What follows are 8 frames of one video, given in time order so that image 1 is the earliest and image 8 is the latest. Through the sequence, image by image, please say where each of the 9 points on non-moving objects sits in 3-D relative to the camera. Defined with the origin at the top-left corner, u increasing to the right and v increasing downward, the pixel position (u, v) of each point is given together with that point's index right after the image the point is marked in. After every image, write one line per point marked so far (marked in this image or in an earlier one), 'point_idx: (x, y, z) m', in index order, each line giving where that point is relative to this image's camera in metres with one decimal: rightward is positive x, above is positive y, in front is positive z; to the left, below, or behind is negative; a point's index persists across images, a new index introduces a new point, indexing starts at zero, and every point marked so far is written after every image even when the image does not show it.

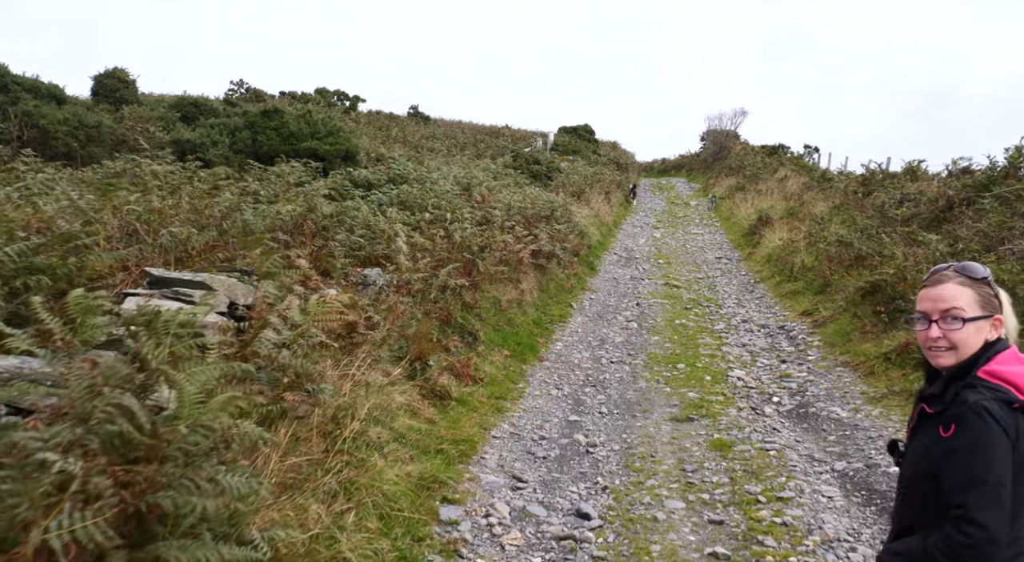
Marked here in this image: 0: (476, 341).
0: (-0.5, -0.8, +9.8) m
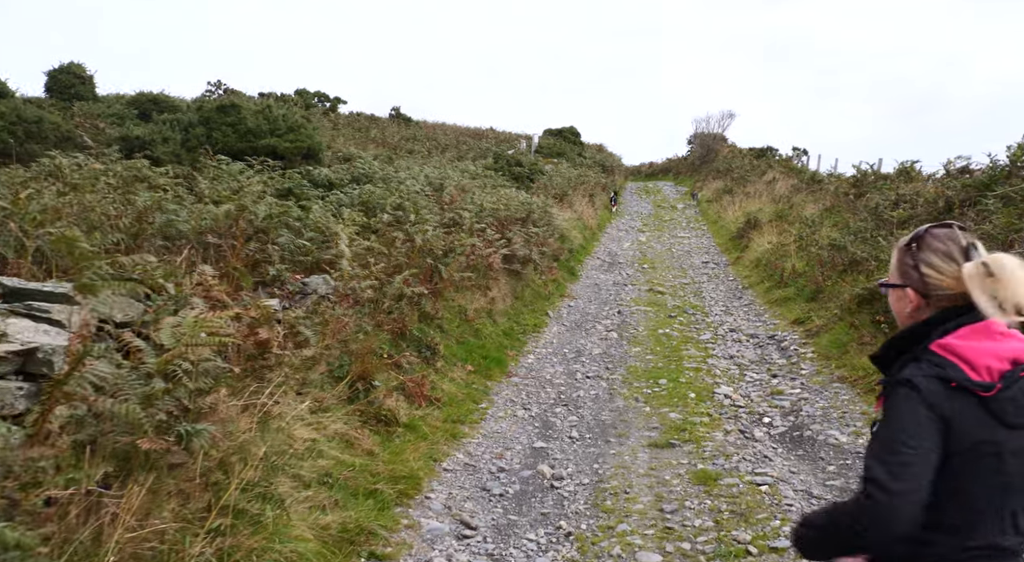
0: (-0.9, -0.9, +8.8) m
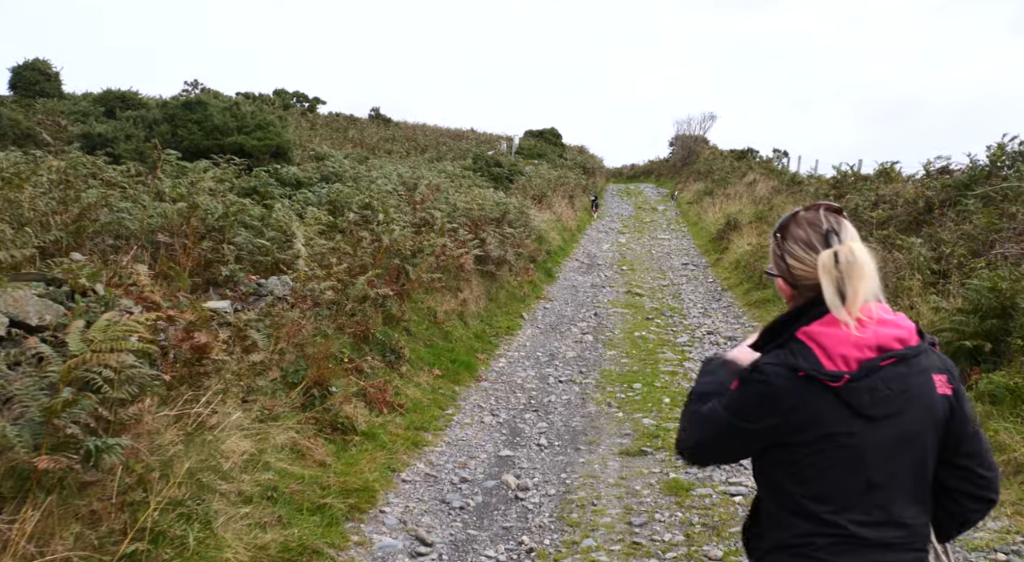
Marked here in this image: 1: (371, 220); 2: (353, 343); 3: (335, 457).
0: (-1.3, -0.9, +8.5) m
1: (-2.0, +0.9, +10.8) m
2: (-1.8, -0.7, +8.1) m
3: (-1.4, -1.4, +6.0) m
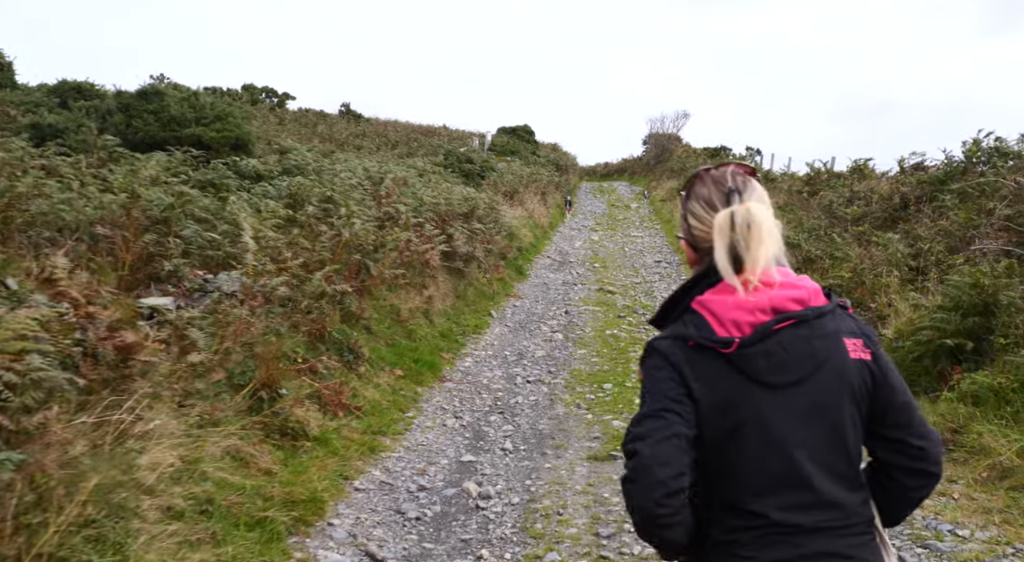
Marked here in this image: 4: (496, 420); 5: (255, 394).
0: (-1.7, -0.9, +8.0) m
1: (-2.5, +0.9, +10.3) m
2: (-2.1, -0.6, +7.7) m
3: (-1.7, -1.4, +5.6) m
4: (-0.2, -1.5, +7.9) m
5: (-2.2, -1.0, +6.2) m
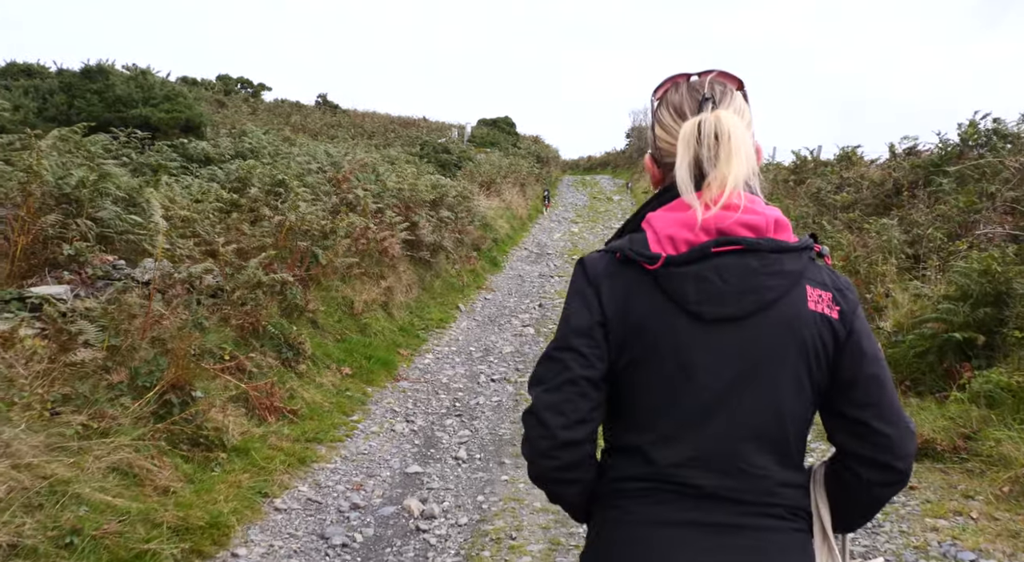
0: (-2.1, -0.7, +7.2) m
1: (-3.0, +1.1, +9.4) m
2: (-2.5, -0.5, +6.8) m
3: (-2.1, -1.3, +4.7) m
4: (-0.6, -1.4, +7.0) m
5: (-2.5, -0.8, +5.3) m
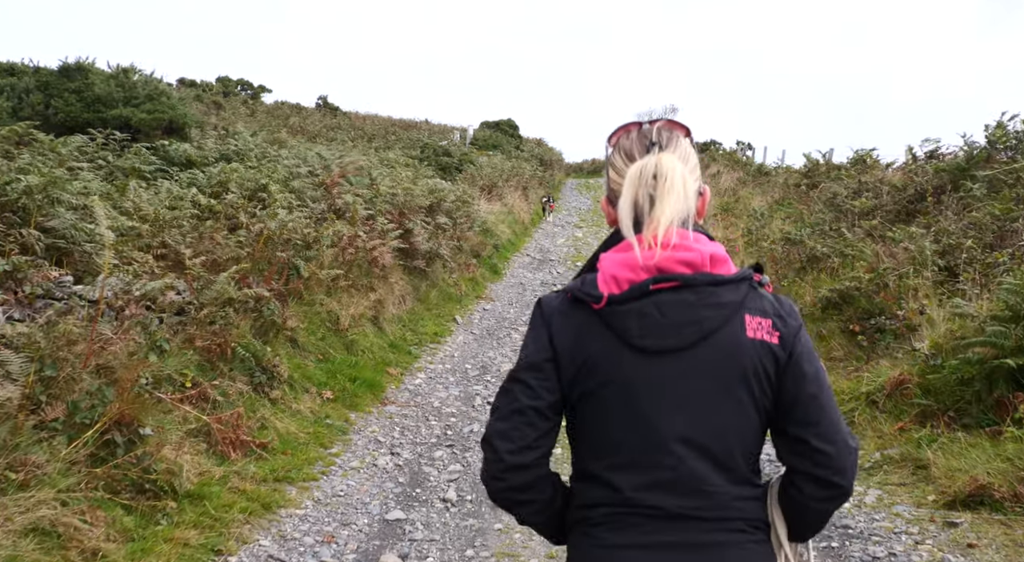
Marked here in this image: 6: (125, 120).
0: (-2.1, -0.9, +6.5) m
1: (-3.0, +0.9, +8.7) m
2: (-2.6, -0.7, +6.1) m
3: (-2.1, -1.4, +4.0) m
4: (-0.6, -1.5, +6.3) m
5: (-2.6, -1.0, +4.6) m
6: (-6.2, +2.6, +11.8) m
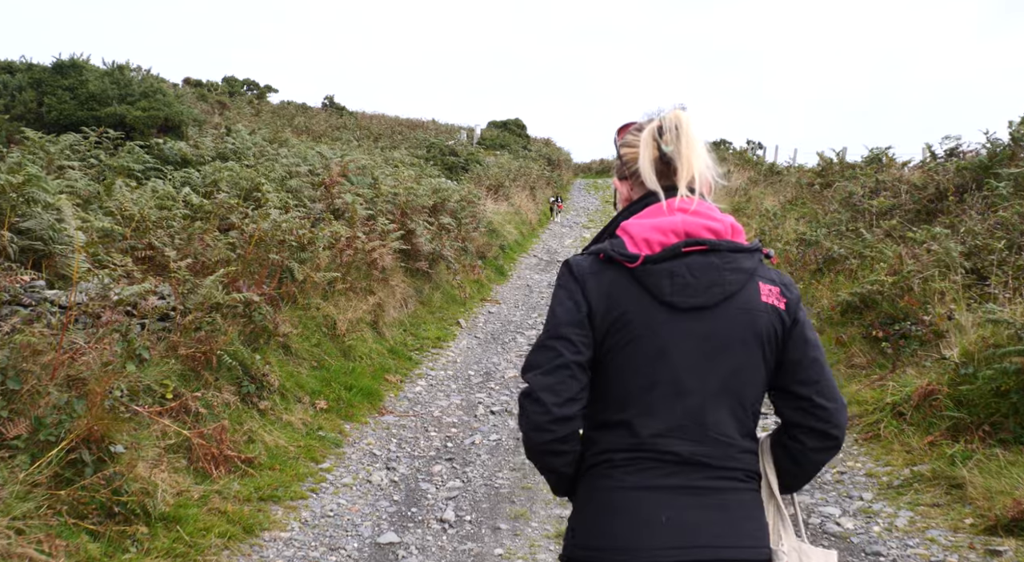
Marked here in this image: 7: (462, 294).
0: (-2.1, -0.9, +6.1) m
1: (-2.9, +0.9, +8.4) m
2: (-2.5, -0.7, +5.7) m
3: (-2.1, -1.5, +3.7) m
4: (-0.6, -1.5, +6.0) m
5: (-2.6, -1.0, +4.3) m
6: (-6.2, +2.6, +11.5) m
7: (-0.8, -0.2, +12.2) m
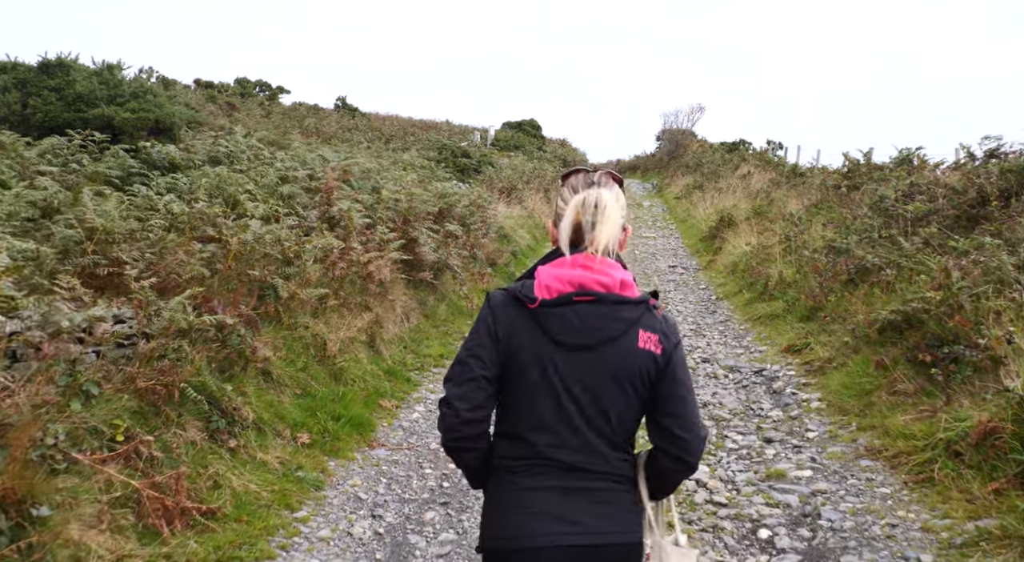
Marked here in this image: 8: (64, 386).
0: (-2.1, -1.1, +5.5) m
1: (-2.8, +0.7, +7.7) m
2: (-2.5, -0.9, +5.1) m
3: (-2.2, -1.6, +3.0) m
4: (-0.6, -1.7, +5.3) m
5: (-2.6, -1.2, +3.6) m
6: (-6.0, +2.4, +11.0) m
7: (-0.7, -0.4, +11.5) m
8: (-2.7, -0.6, +4.6) m
